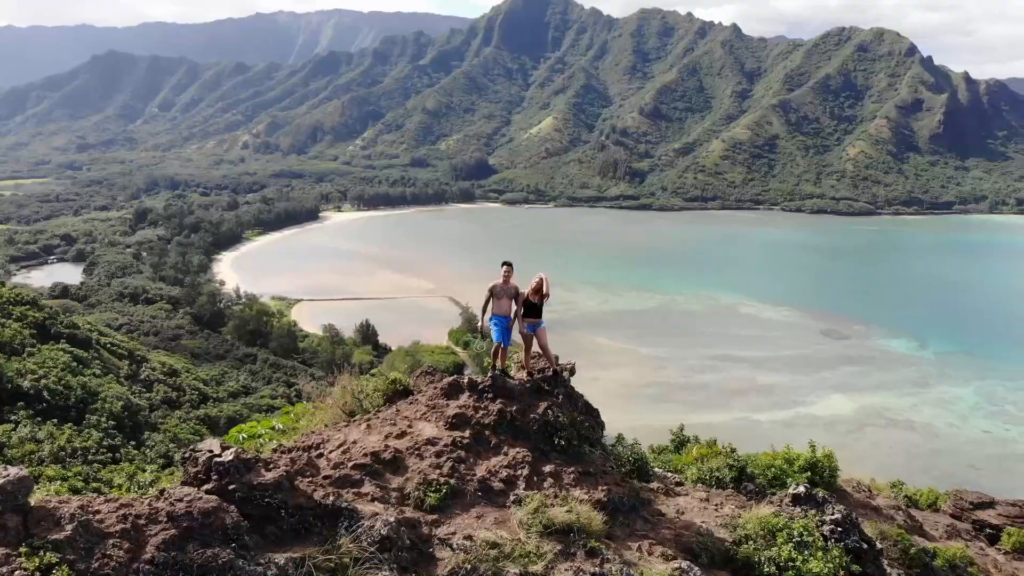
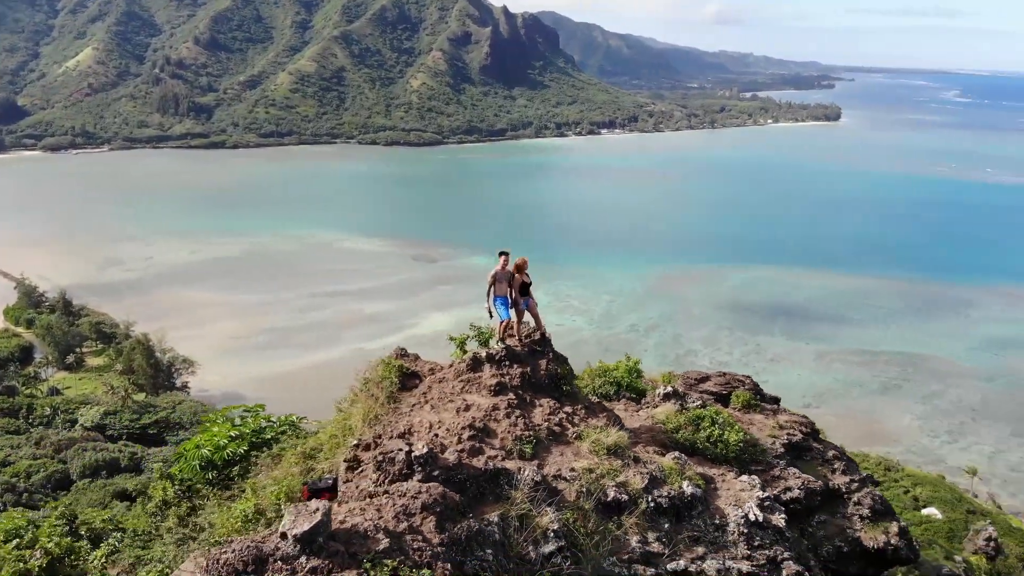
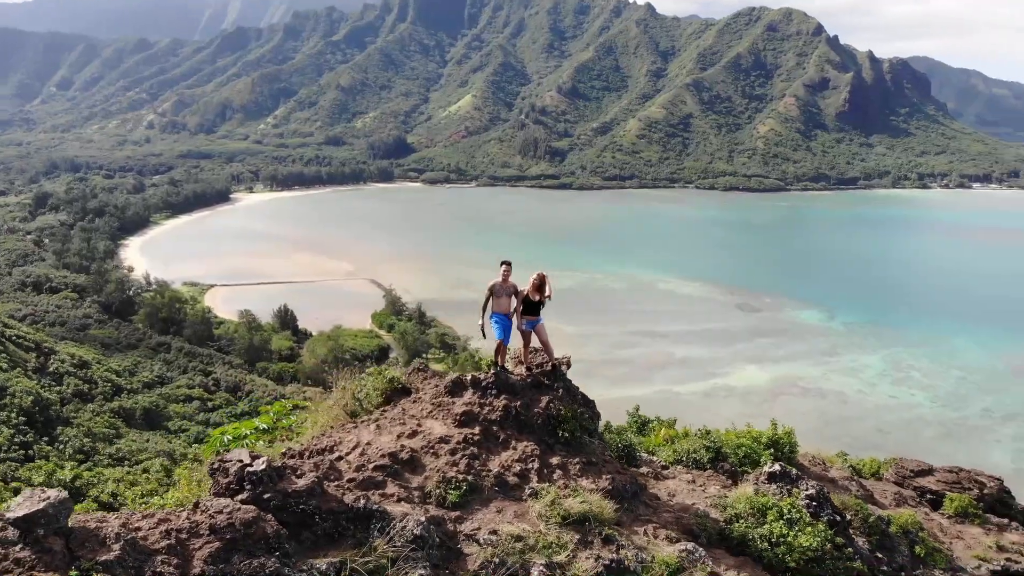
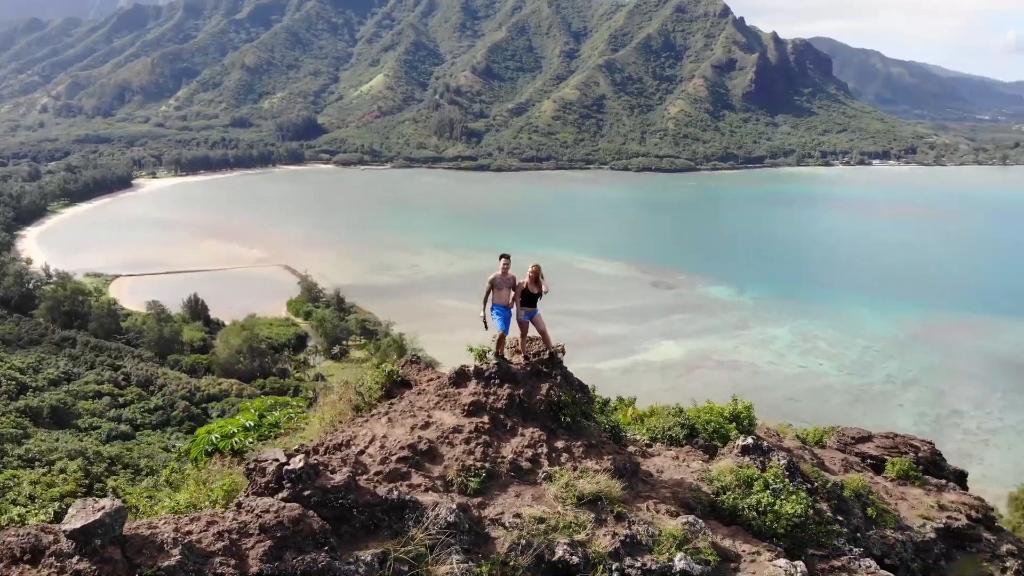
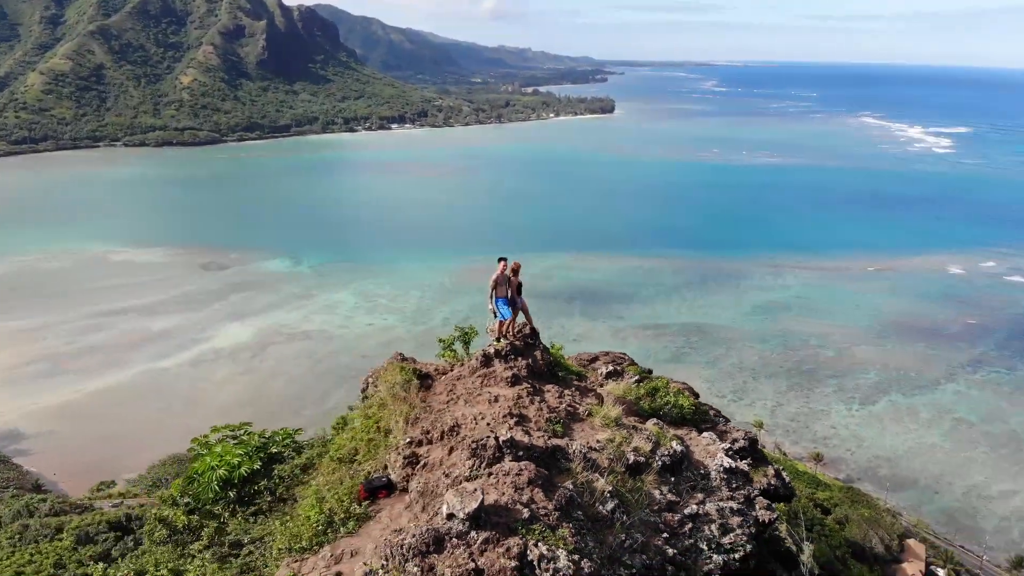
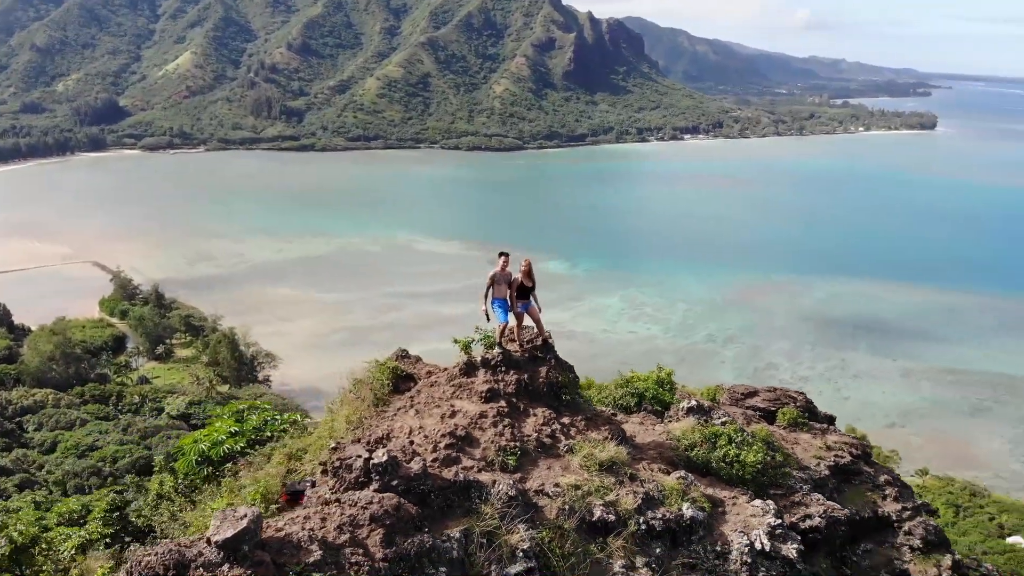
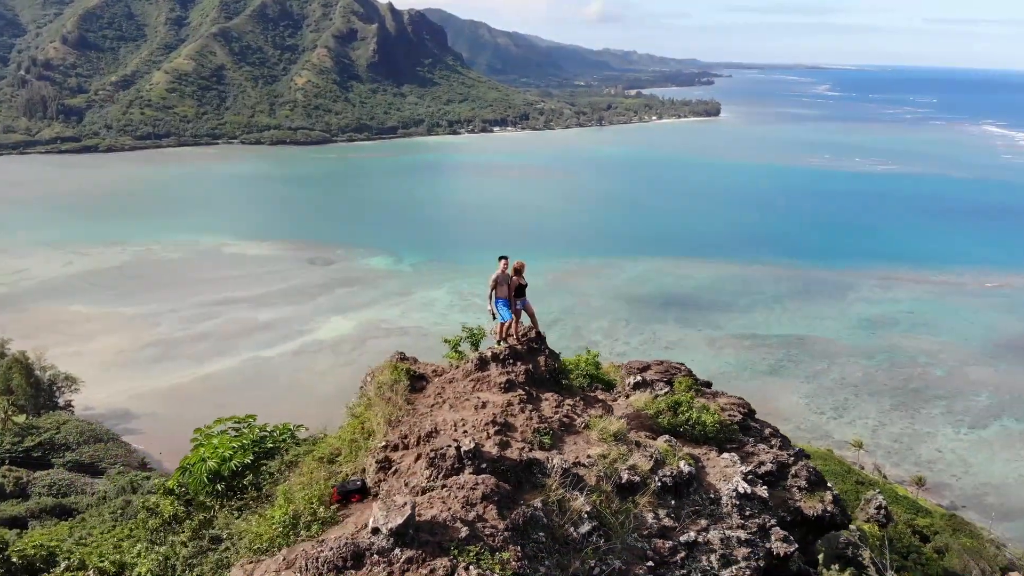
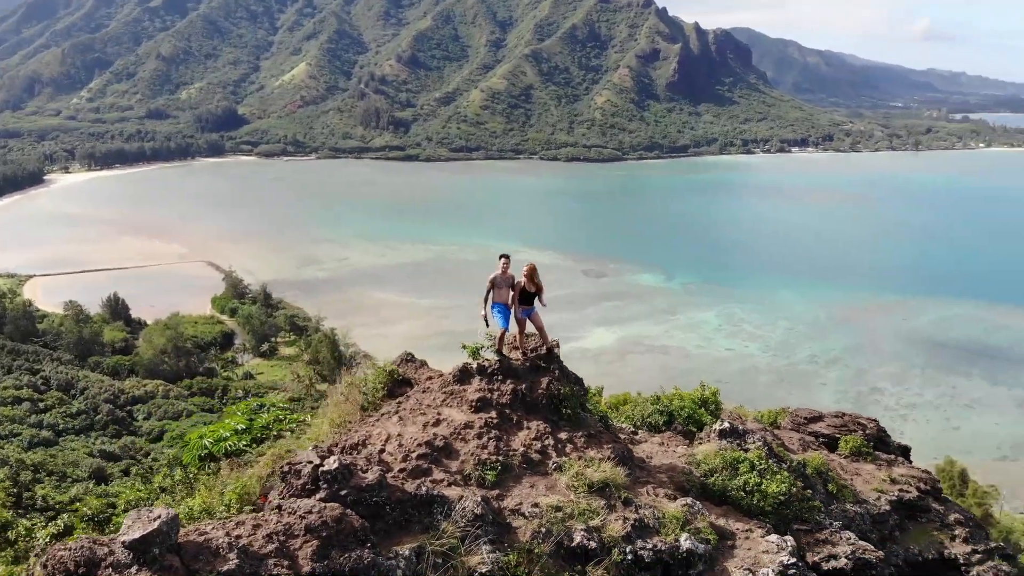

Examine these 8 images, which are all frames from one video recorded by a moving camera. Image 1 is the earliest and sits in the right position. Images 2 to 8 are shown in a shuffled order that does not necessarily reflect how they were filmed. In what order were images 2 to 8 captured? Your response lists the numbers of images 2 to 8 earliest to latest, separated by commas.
3, 4, 8, 6, 2, 7, 5
